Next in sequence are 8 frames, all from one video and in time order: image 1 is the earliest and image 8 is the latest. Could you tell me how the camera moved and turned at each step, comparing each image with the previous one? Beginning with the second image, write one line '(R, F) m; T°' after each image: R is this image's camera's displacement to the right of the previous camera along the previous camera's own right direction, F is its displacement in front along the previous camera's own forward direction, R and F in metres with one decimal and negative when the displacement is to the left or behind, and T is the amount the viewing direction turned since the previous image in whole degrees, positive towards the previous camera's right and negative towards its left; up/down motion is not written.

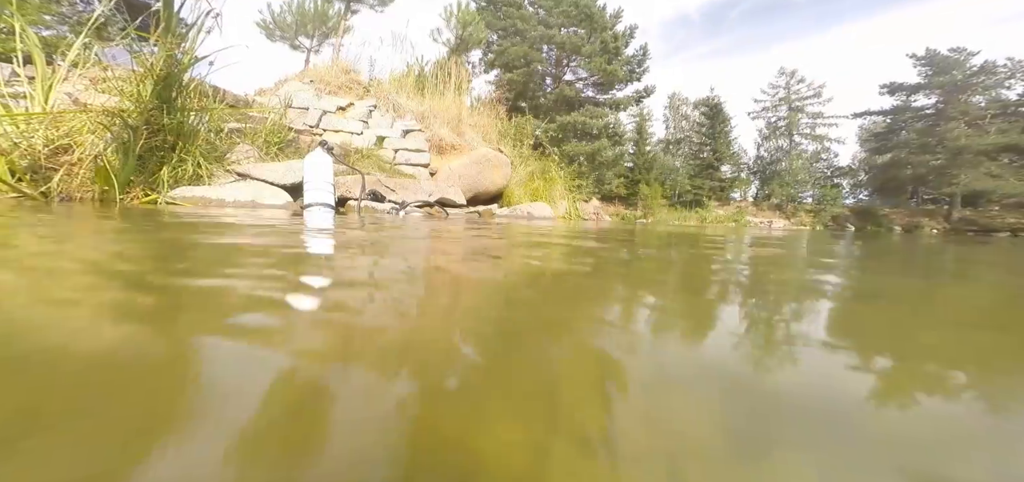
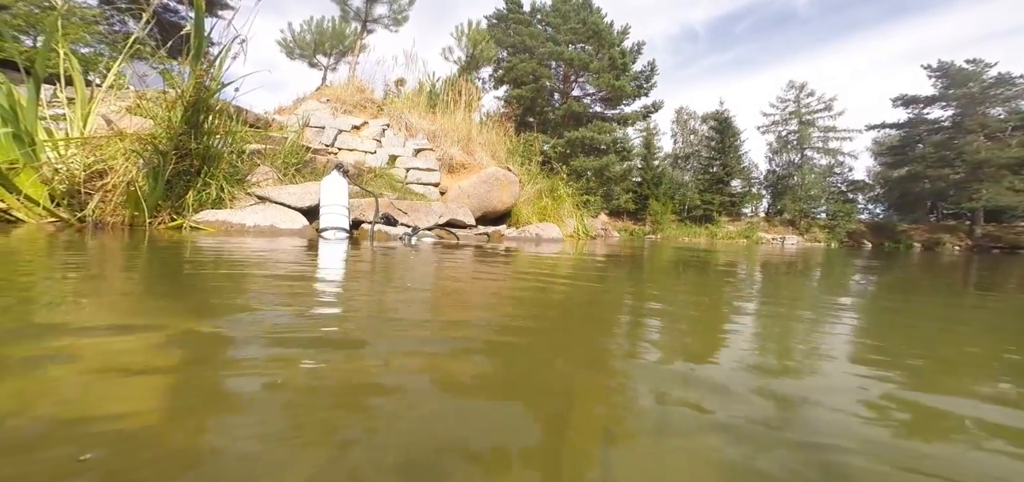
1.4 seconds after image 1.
(0.0, 0.0) m; -1°
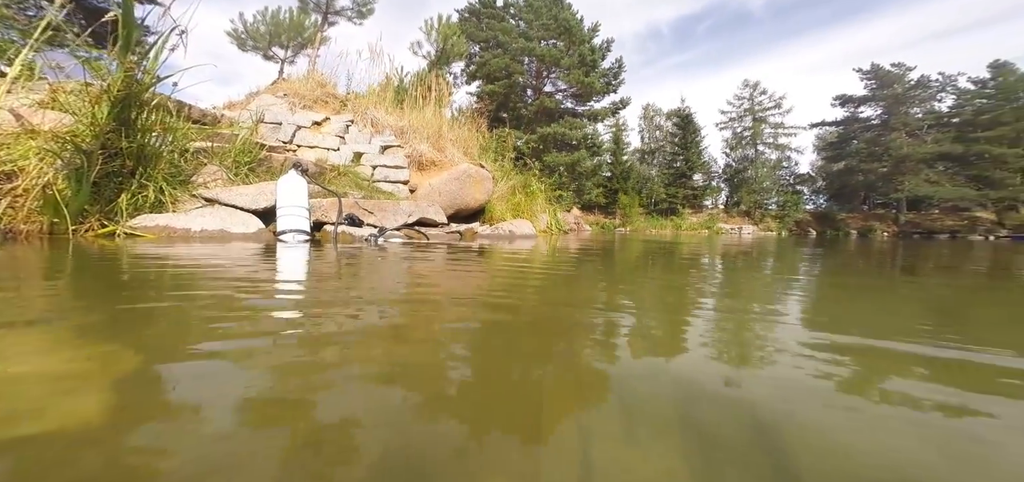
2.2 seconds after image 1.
(0.0, +0.1) m; +3°
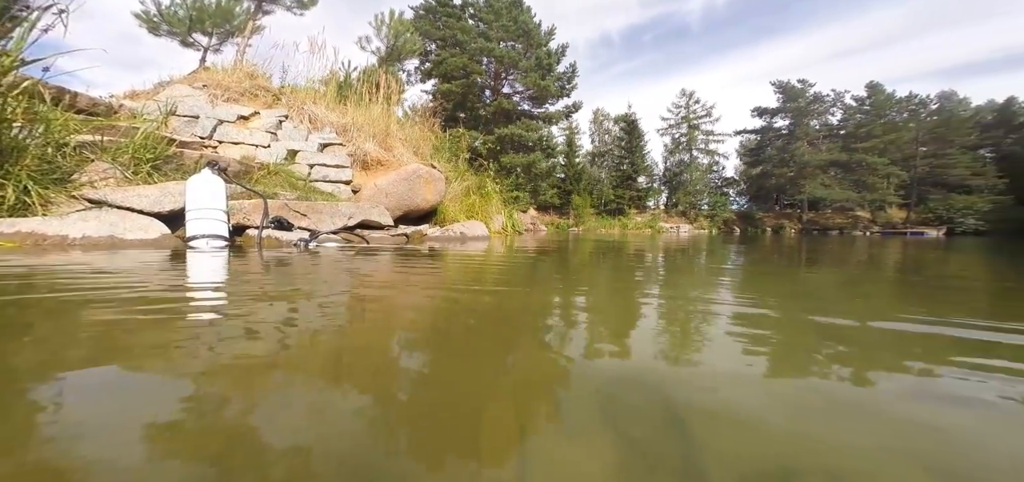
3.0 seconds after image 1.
(+0.1, +0.1) m; +6°
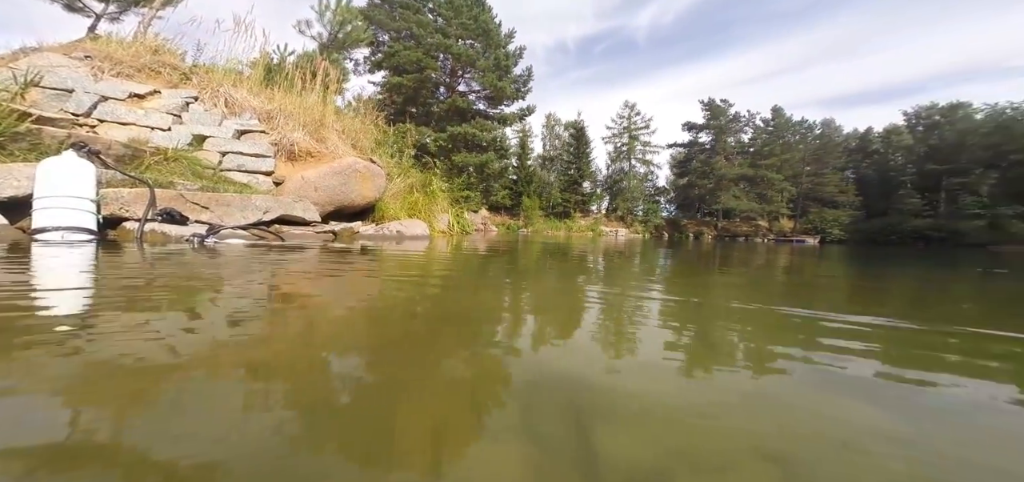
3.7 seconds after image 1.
(+0.2, +0.1) m; +7°
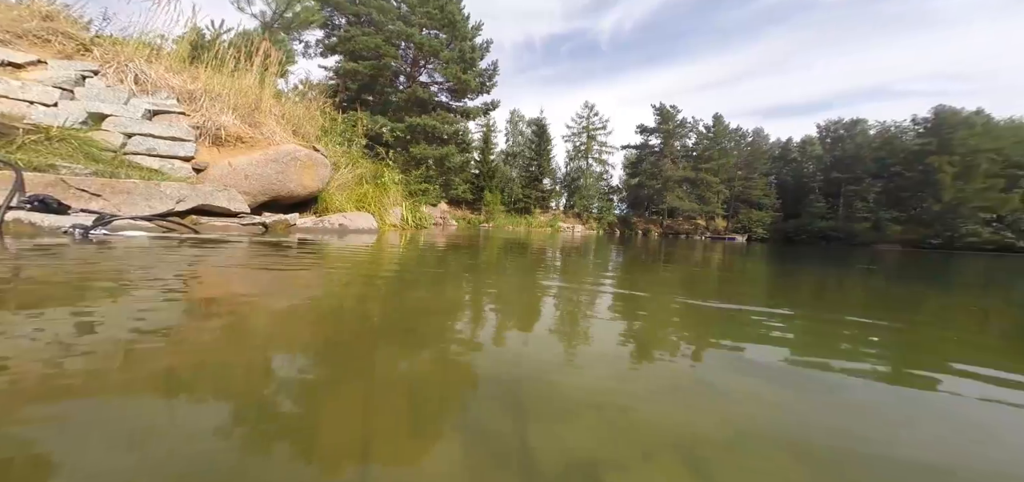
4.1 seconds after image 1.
(+0.2, +0.1) m; +5°
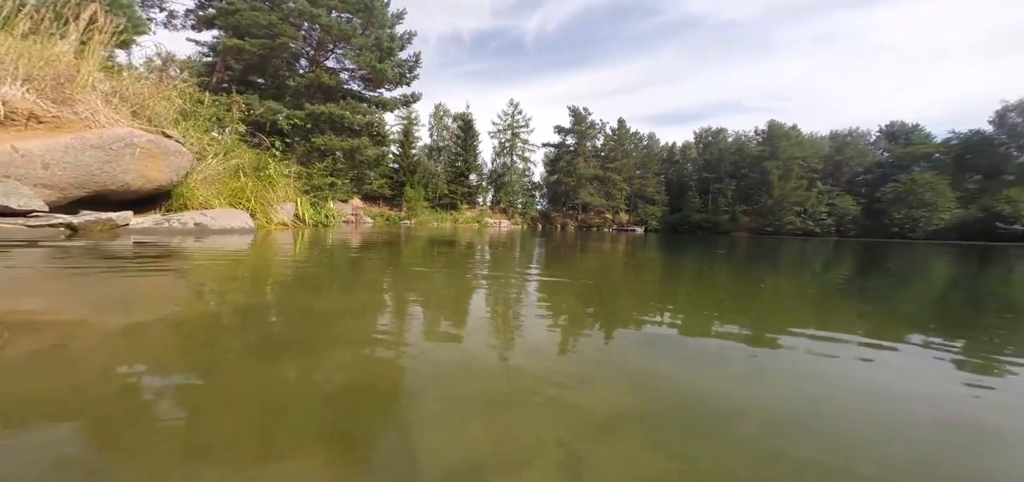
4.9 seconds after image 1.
(+0.4, +0.4) m; +12°
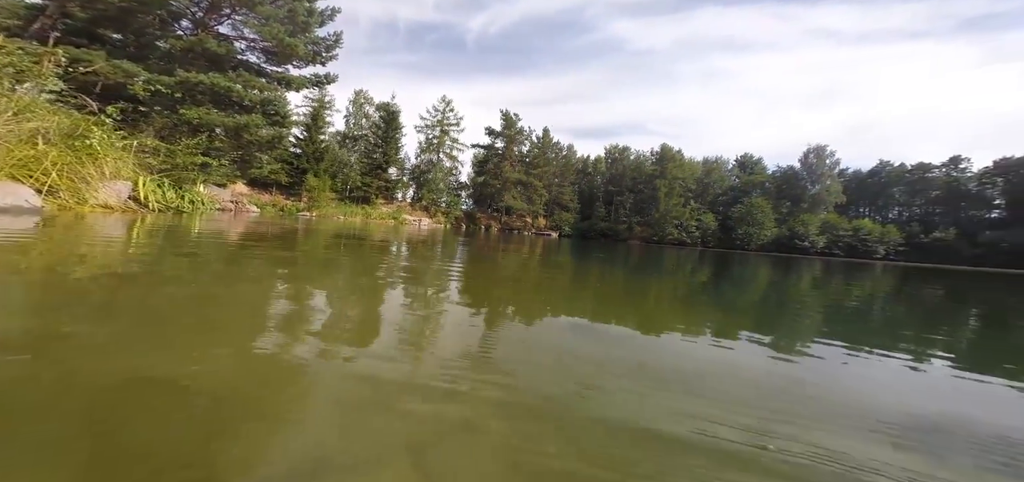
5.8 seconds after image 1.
(+1.1, +0.2) m; +14°
